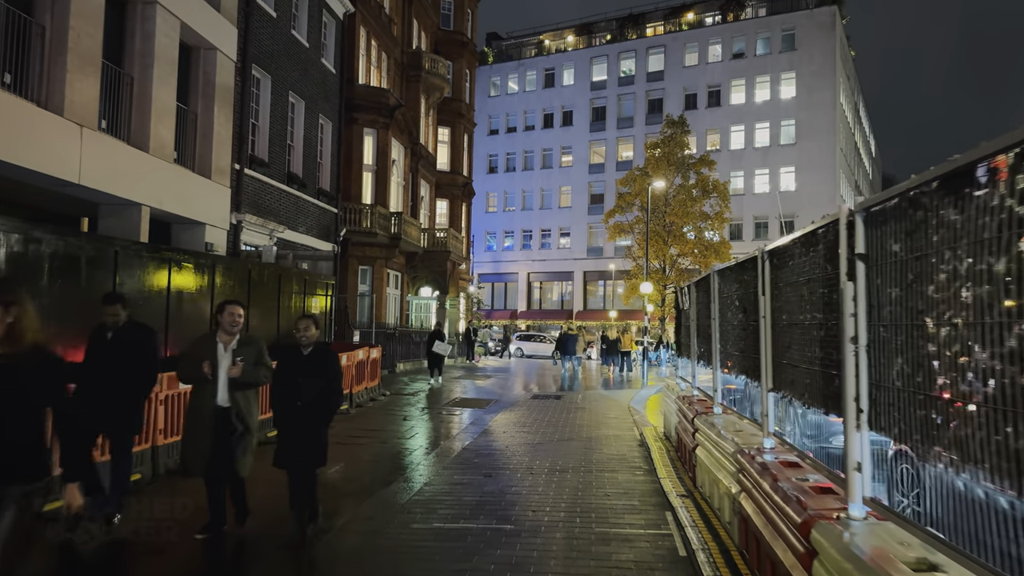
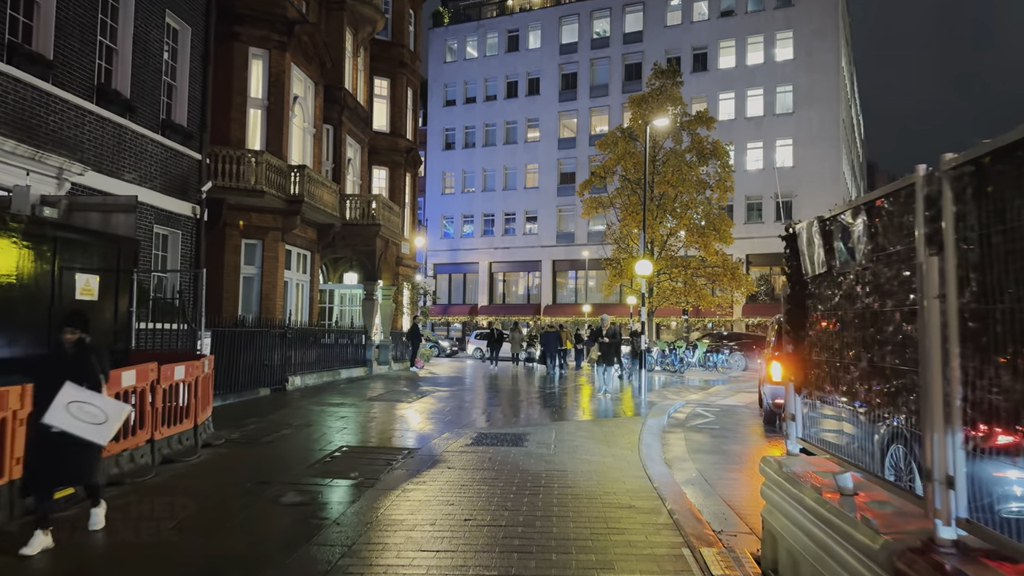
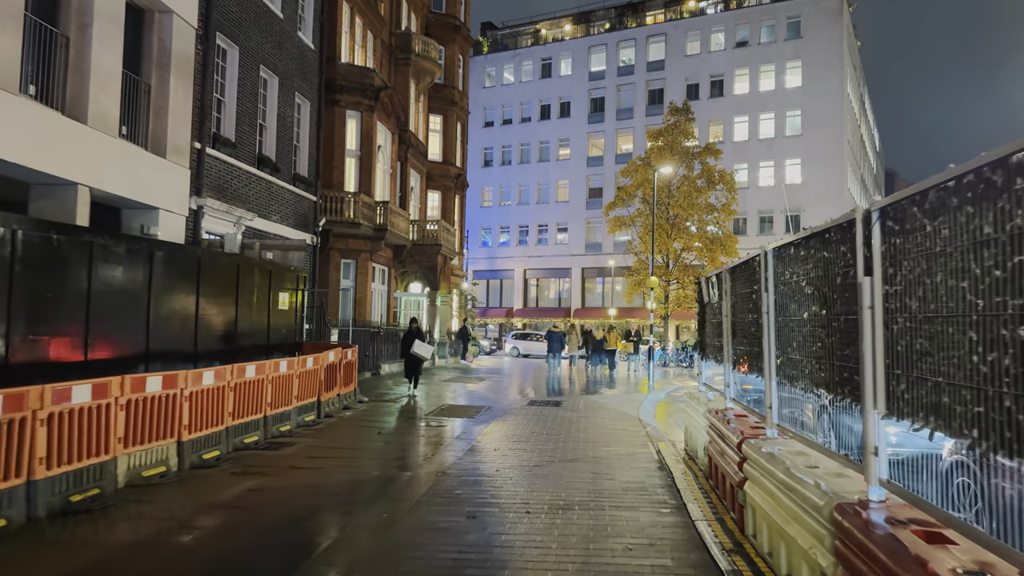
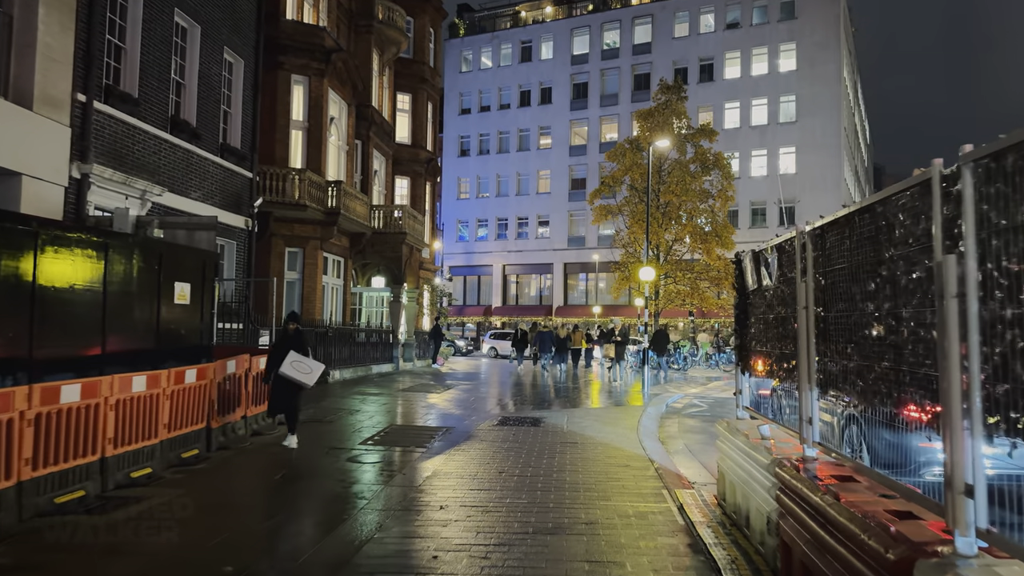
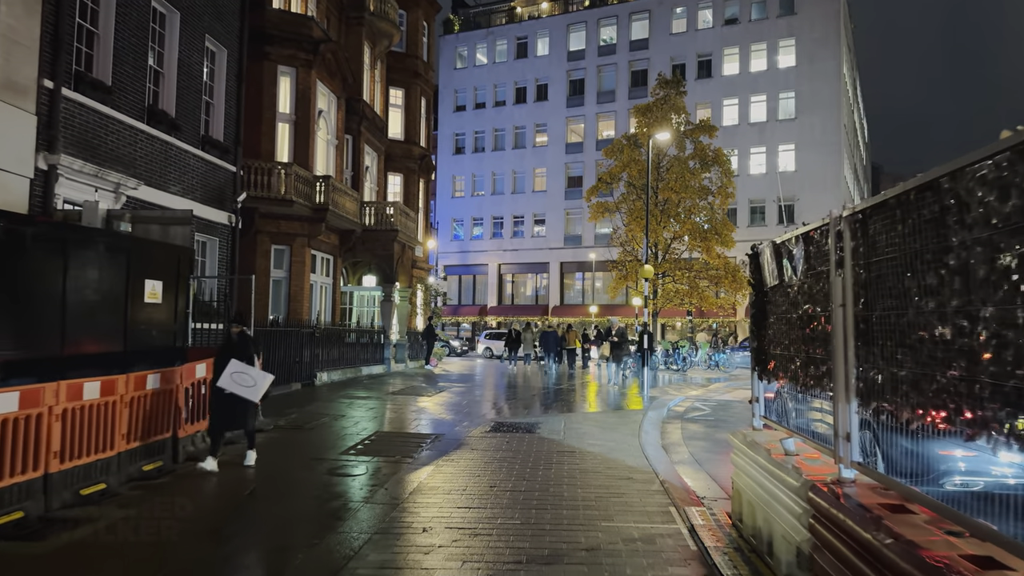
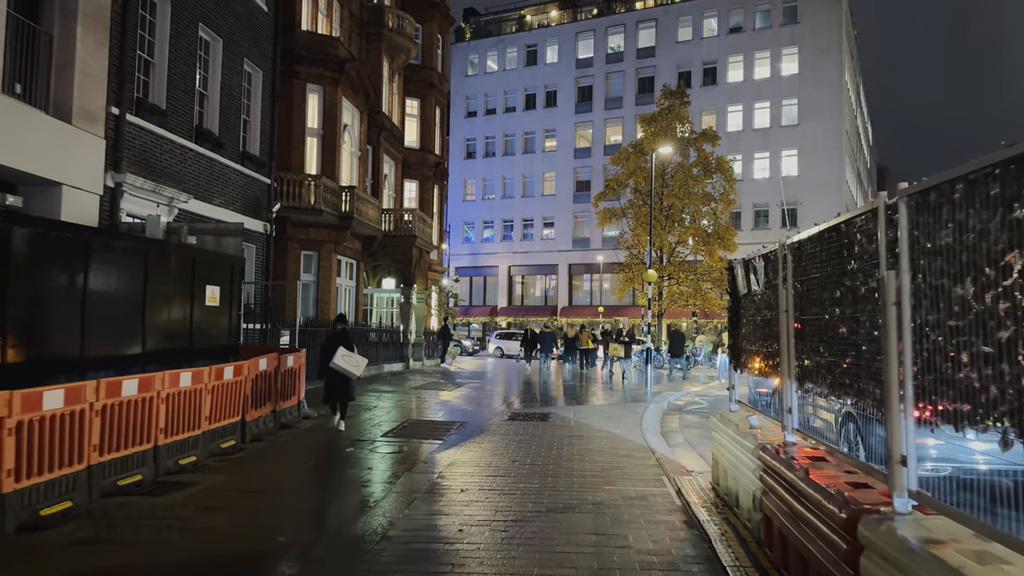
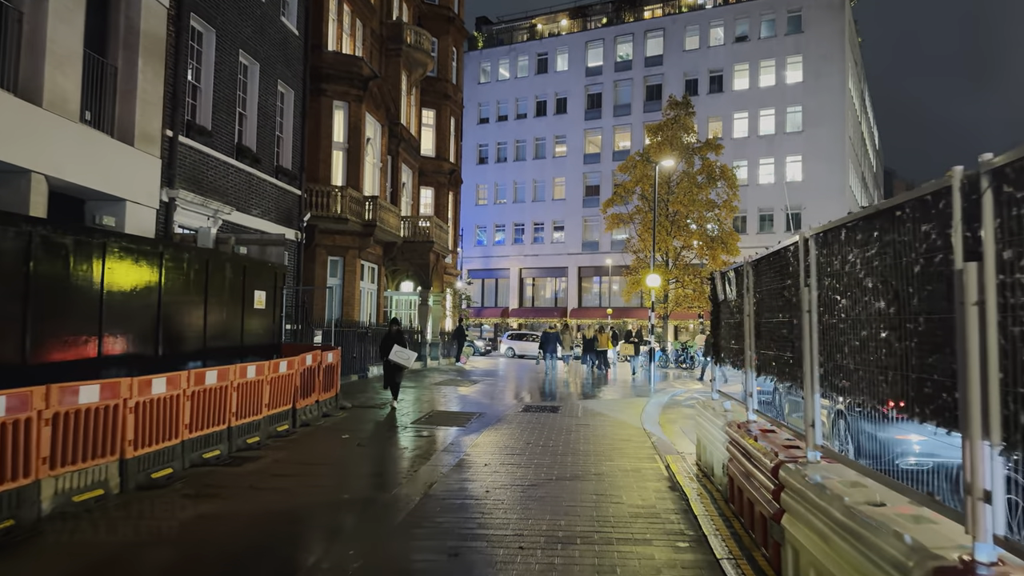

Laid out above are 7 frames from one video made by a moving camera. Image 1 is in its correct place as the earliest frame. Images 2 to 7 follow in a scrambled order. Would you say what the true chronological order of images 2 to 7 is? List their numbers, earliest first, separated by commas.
3, 7, 6, 4, 5, 2
